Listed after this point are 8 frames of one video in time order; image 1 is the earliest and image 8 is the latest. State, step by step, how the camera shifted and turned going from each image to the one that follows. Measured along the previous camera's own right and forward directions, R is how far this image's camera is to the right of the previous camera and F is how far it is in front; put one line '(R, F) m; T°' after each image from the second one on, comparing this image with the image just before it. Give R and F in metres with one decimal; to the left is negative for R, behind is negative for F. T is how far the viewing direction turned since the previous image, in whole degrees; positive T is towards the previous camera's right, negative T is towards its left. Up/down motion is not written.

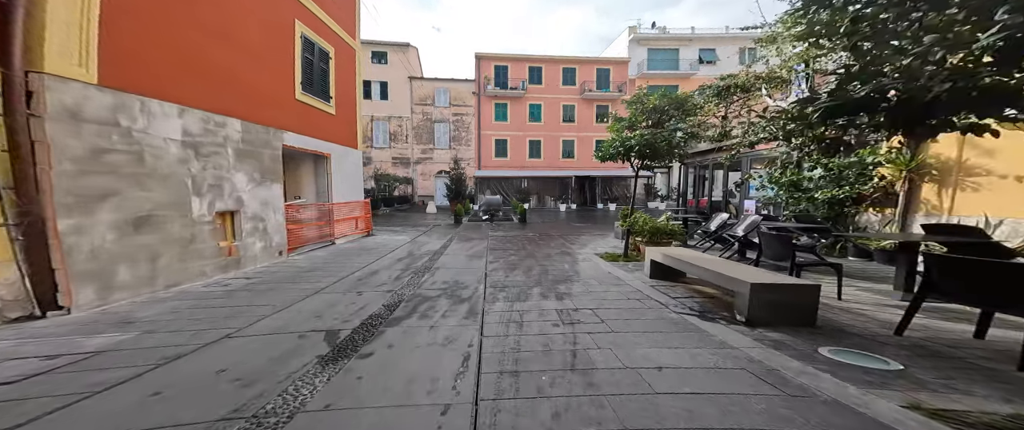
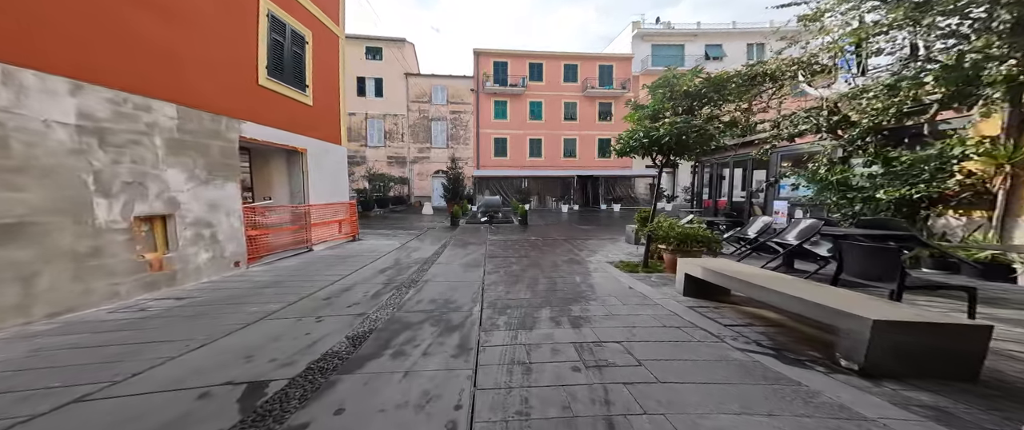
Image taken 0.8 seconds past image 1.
(0.0, +1.0) m; 0°
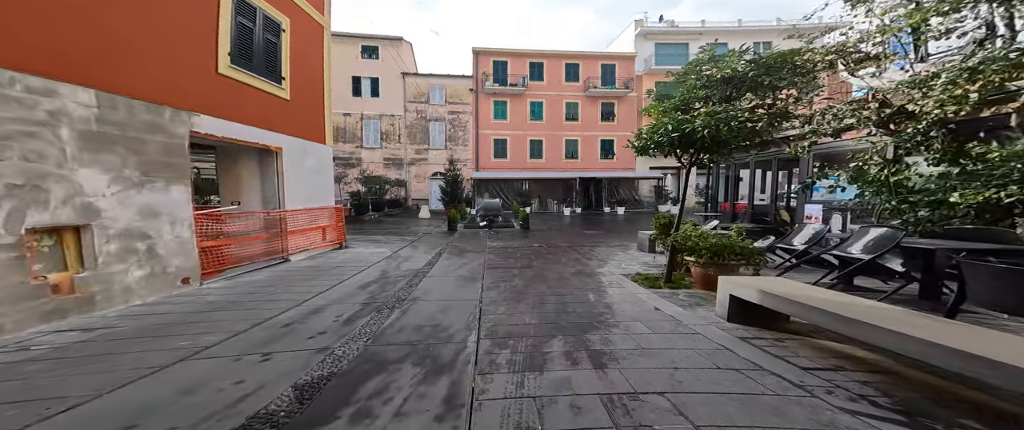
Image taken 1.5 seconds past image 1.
(0.0, +0.8) m; 0°
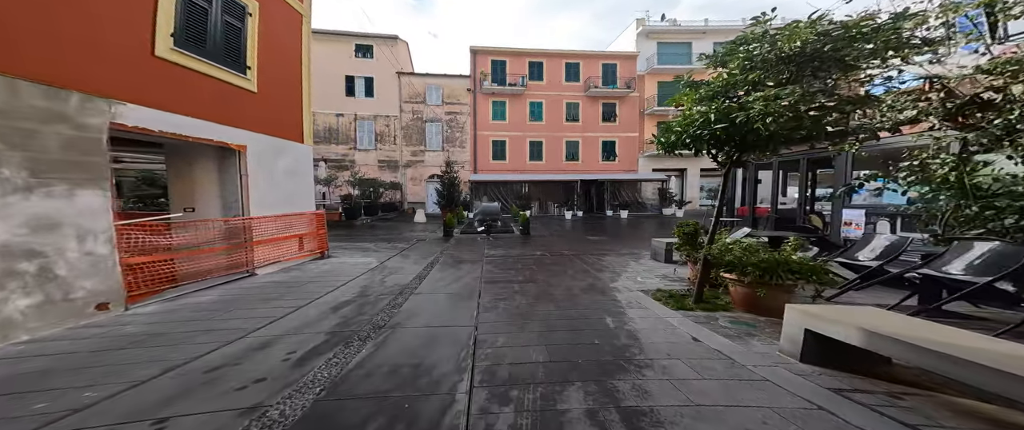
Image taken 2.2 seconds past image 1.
(0.0, +0.8) m; 0°
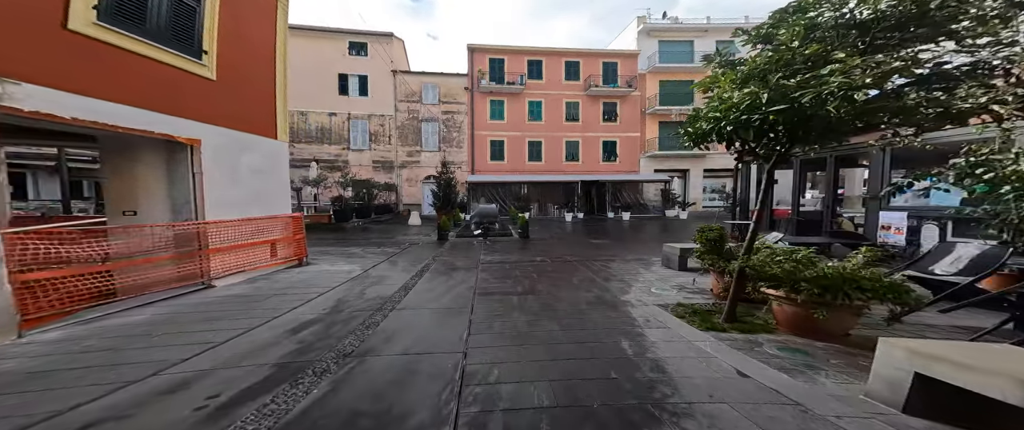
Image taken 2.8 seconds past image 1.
(0.0, +0.7) m; 0°
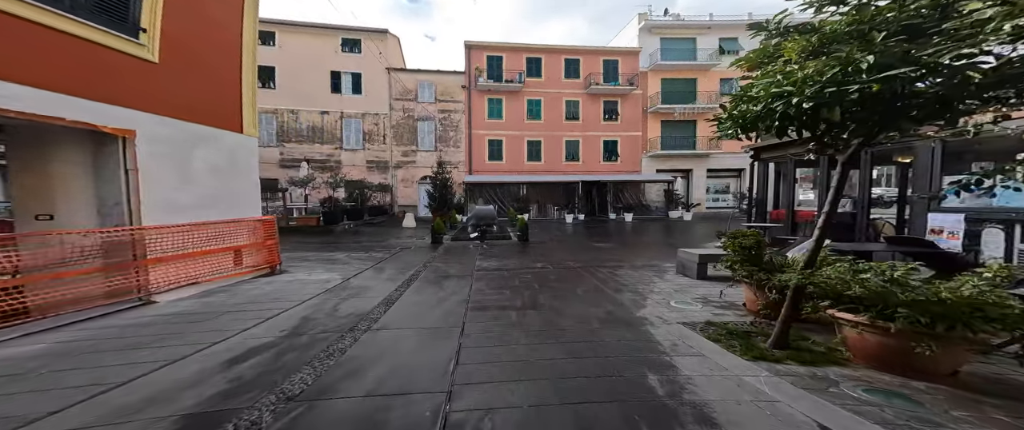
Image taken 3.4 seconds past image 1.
(0.0, +0.7) m; 0°
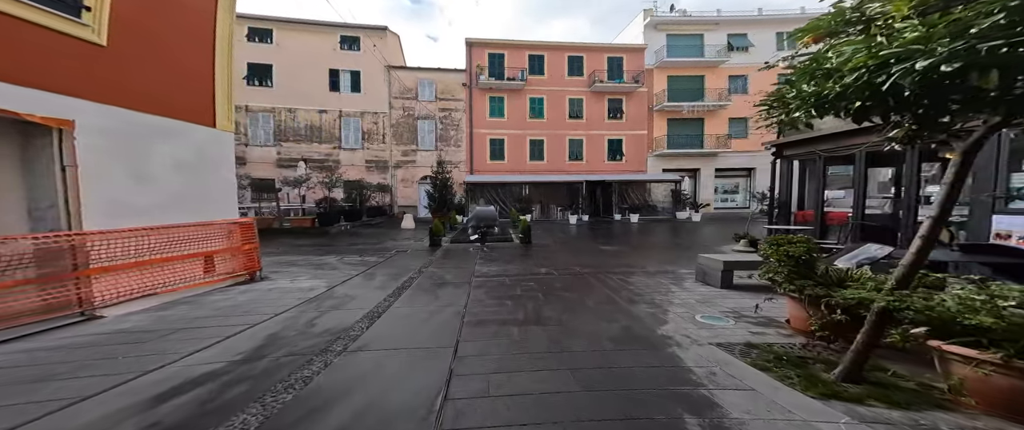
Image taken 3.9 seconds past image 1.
(0.0, +0.6) m; 0°
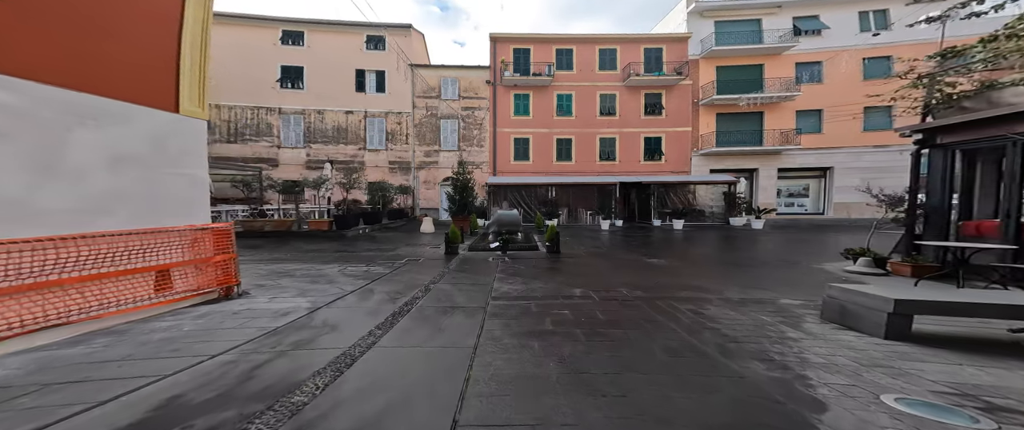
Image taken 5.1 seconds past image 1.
(0.0, +1.4) m; -6°
